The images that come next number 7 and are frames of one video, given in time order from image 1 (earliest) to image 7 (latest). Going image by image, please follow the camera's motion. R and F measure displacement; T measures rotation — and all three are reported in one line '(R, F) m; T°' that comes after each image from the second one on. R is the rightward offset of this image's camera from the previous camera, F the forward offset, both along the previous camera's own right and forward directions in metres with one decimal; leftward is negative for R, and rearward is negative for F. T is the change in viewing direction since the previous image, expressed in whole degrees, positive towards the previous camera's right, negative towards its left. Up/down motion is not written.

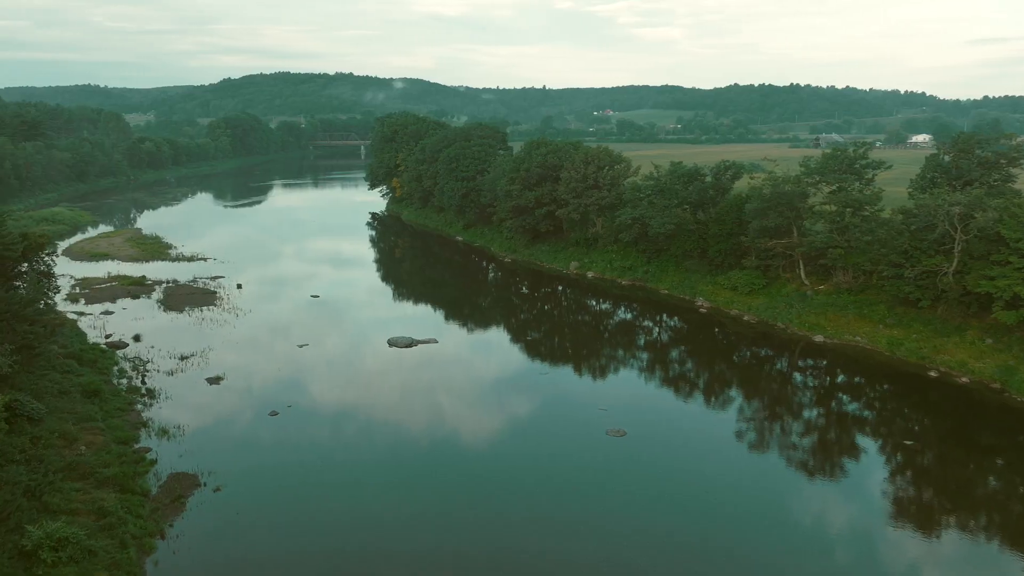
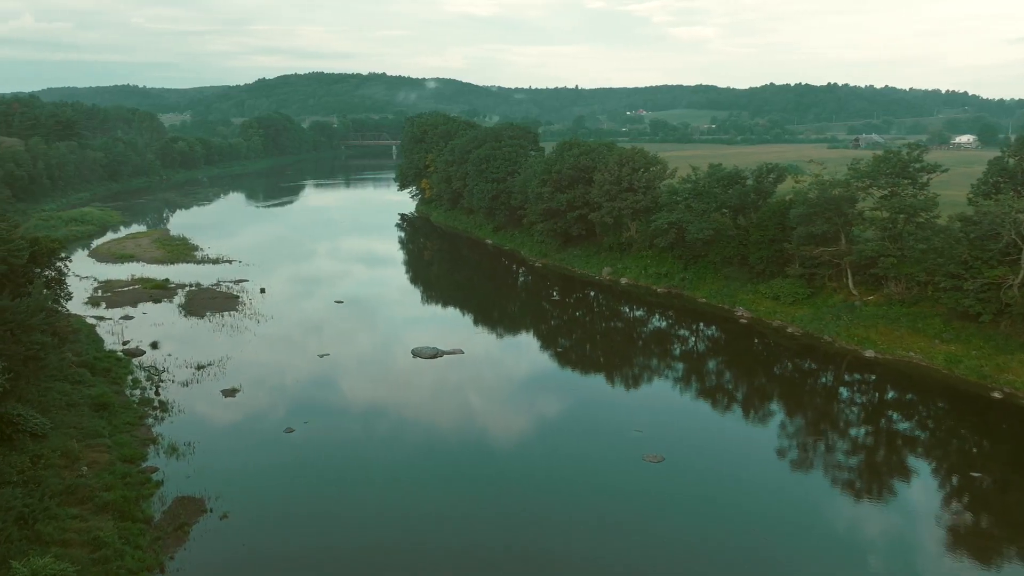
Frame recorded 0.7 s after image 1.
(0.0, +1.6) m; -2°
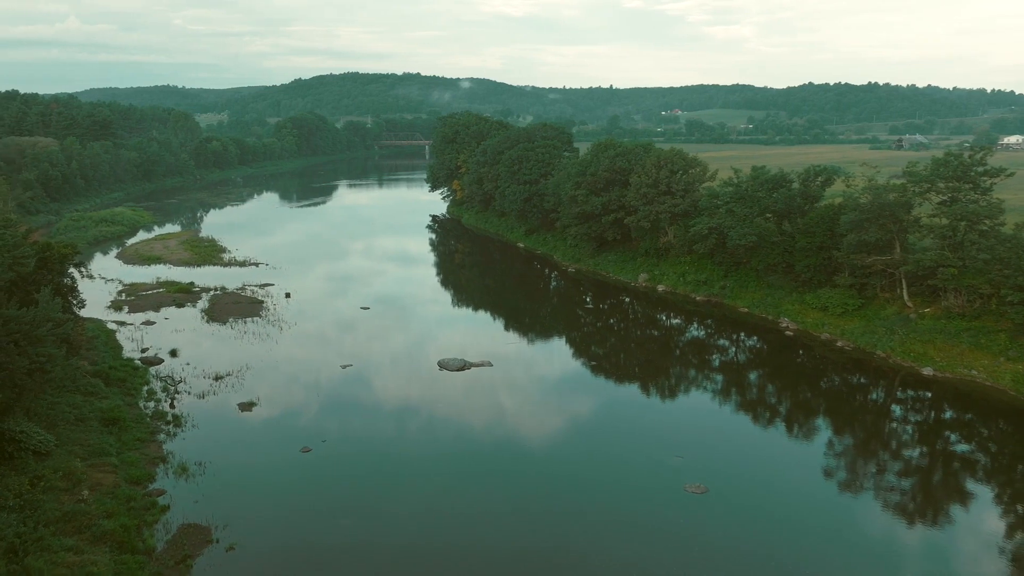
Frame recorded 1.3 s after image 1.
(0.0, +1.6) m; -2°
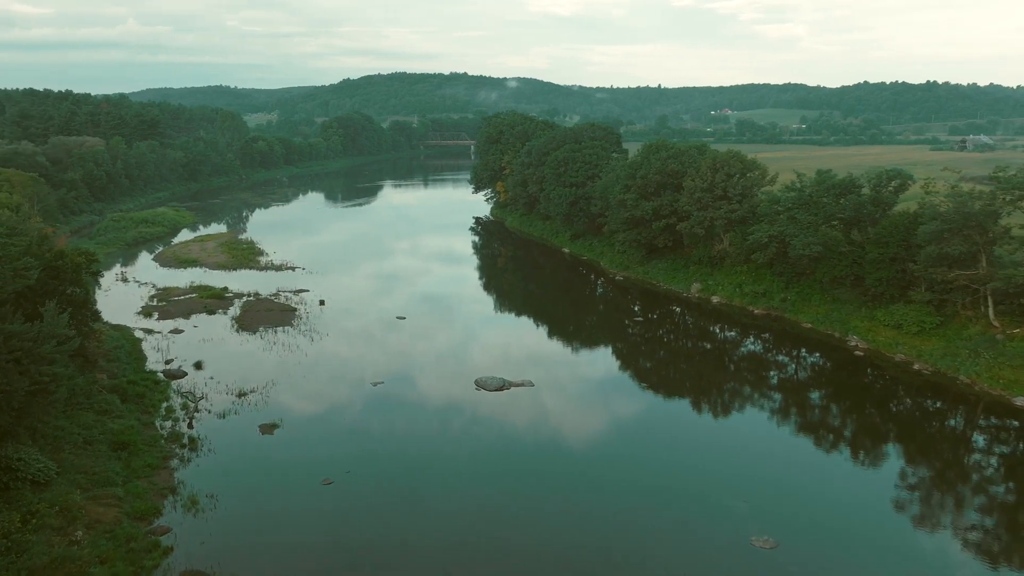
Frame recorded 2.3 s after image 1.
(0.0, +2.2) m; -3°
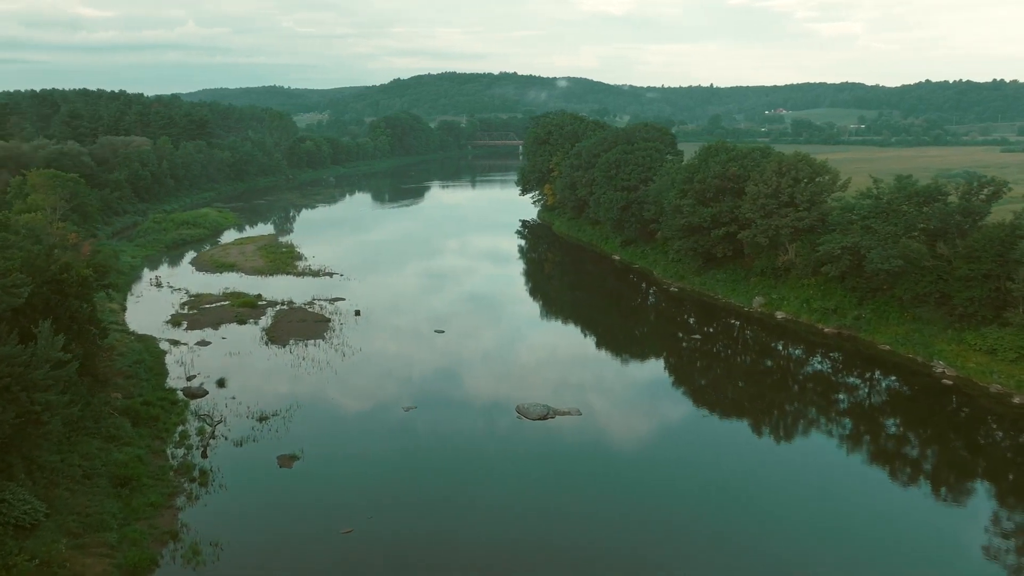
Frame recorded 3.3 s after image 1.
(0.0, +2.6) m; -3°
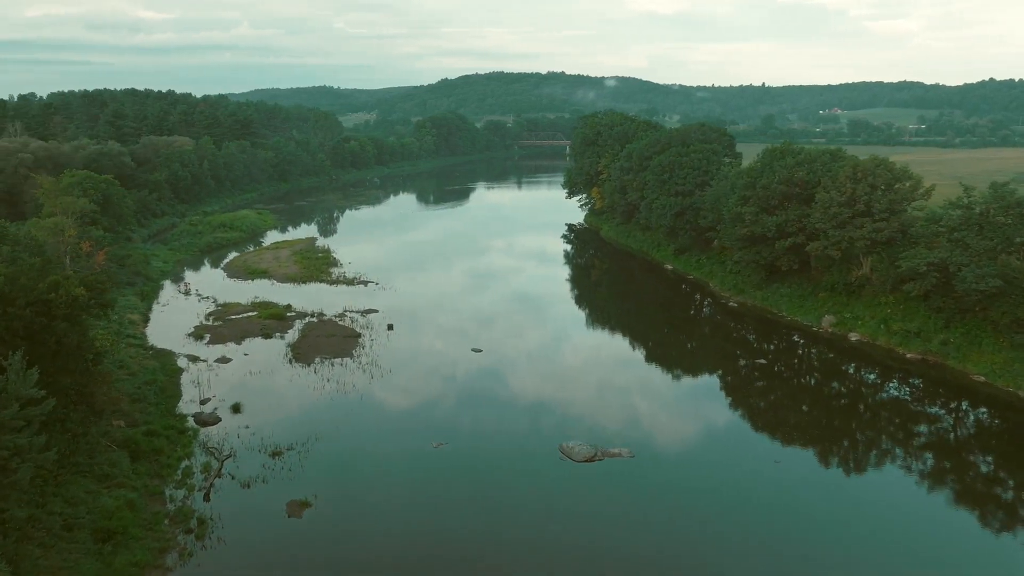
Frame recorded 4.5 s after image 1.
(0.0, +2.9) m; -3°
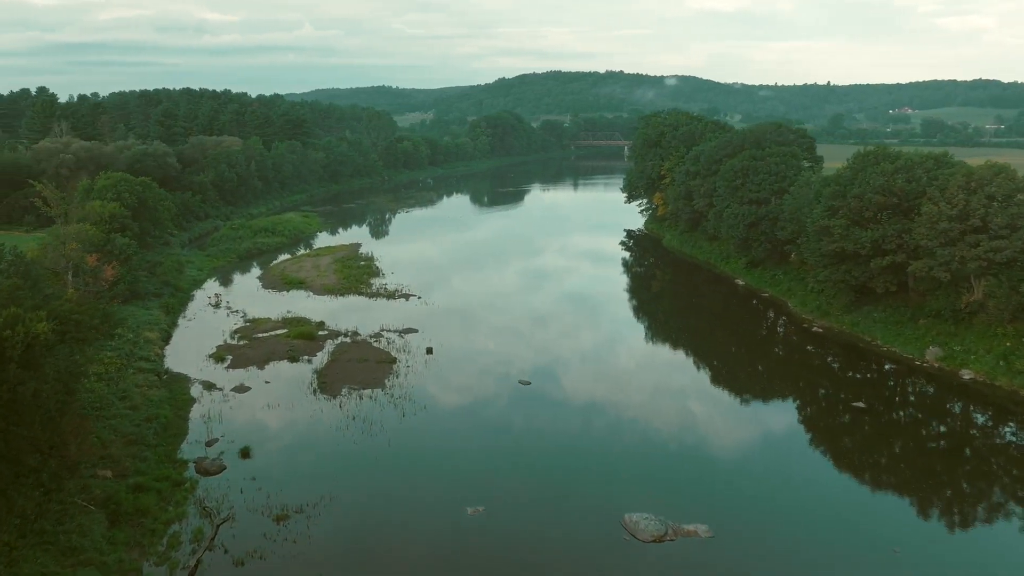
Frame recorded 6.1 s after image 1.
(0.0, +3.9) m; -4°
